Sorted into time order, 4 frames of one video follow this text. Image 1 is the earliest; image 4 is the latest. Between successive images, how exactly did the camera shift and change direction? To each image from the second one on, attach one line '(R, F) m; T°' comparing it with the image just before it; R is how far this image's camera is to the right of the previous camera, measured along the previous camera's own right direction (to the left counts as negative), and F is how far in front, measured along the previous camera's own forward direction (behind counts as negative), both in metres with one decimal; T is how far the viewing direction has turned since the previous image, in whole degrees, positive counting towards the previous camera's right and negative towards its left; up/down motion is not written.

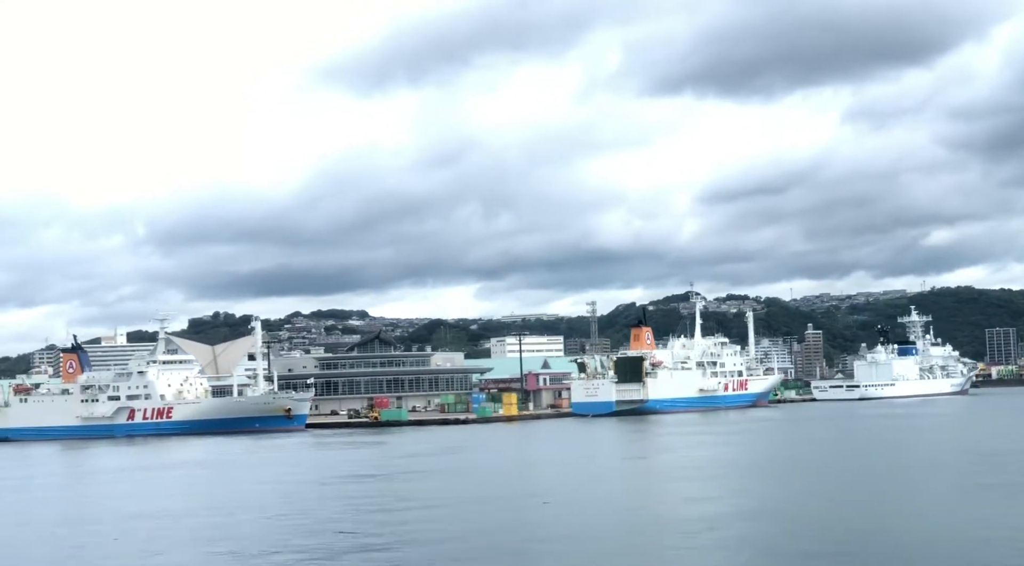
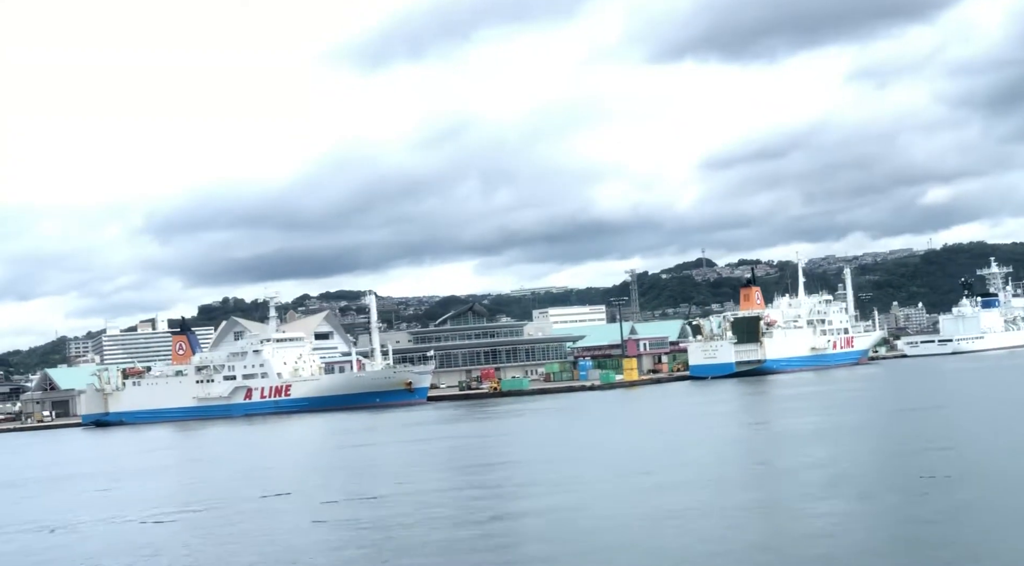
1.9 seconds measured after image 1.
(-3.4, 0.0) m; -1°
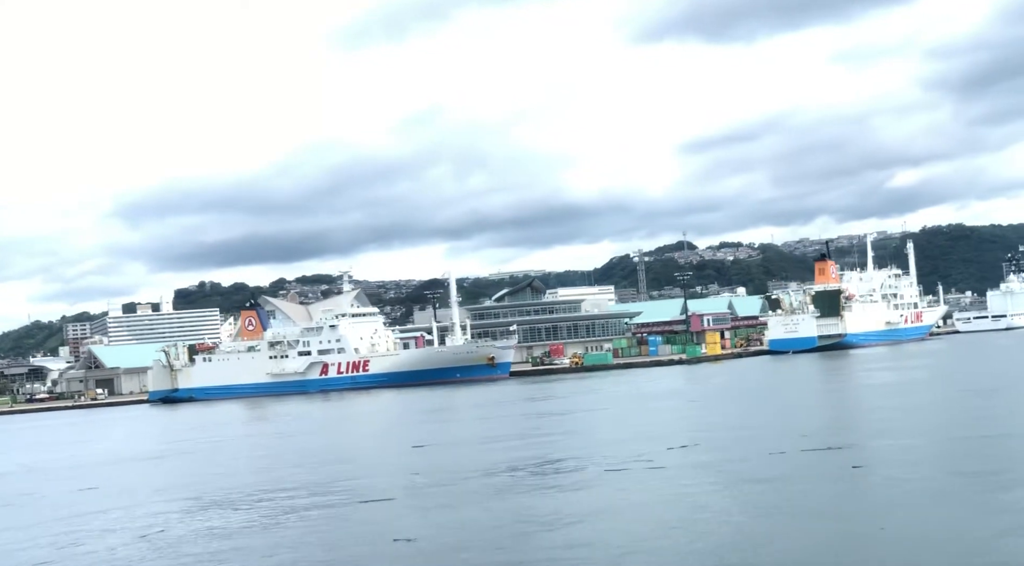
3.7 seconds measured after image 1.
(-3.2, +0.3) m; 0°
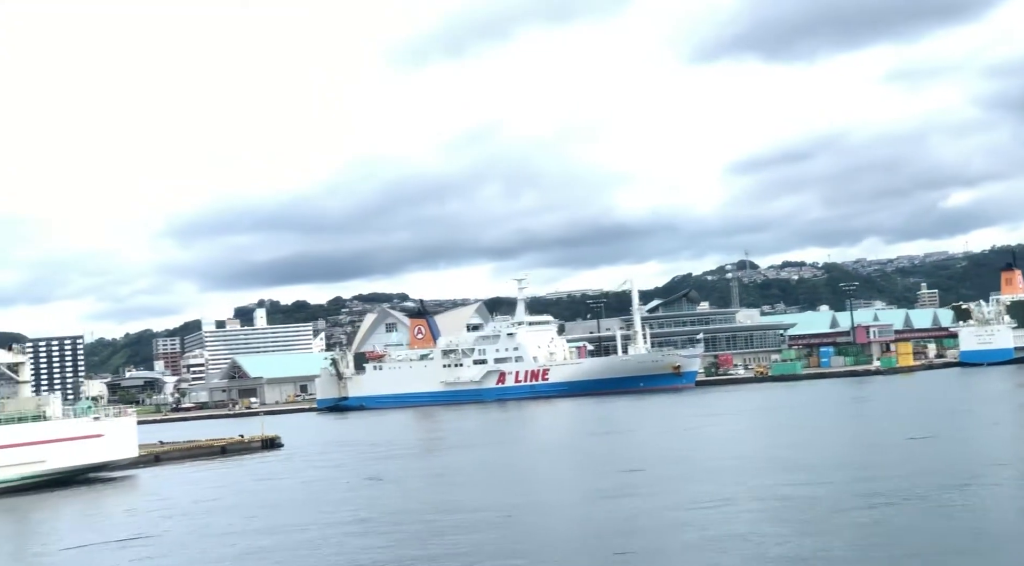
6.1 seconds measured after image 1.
(-3.8, +0.4) m; -3°
